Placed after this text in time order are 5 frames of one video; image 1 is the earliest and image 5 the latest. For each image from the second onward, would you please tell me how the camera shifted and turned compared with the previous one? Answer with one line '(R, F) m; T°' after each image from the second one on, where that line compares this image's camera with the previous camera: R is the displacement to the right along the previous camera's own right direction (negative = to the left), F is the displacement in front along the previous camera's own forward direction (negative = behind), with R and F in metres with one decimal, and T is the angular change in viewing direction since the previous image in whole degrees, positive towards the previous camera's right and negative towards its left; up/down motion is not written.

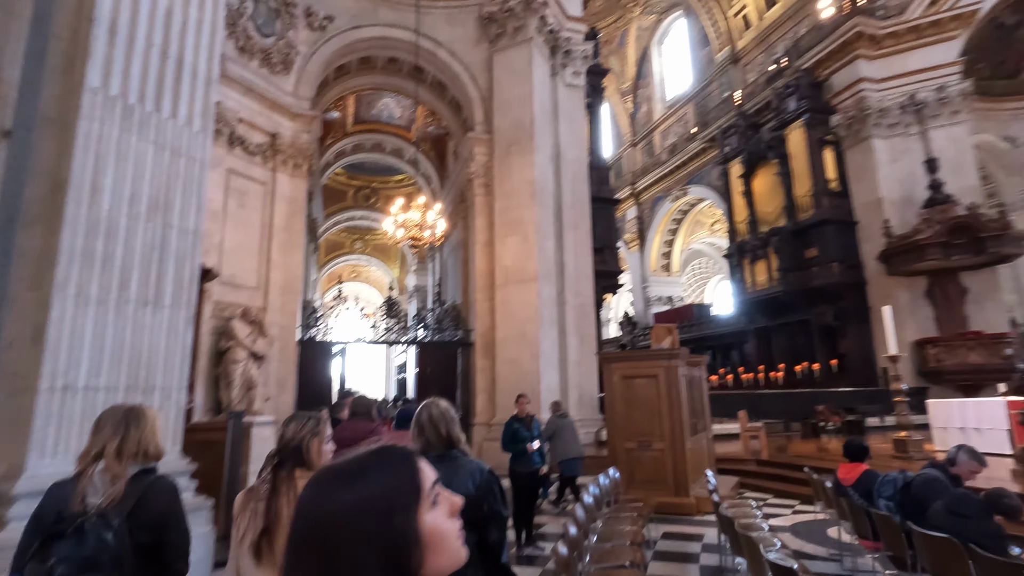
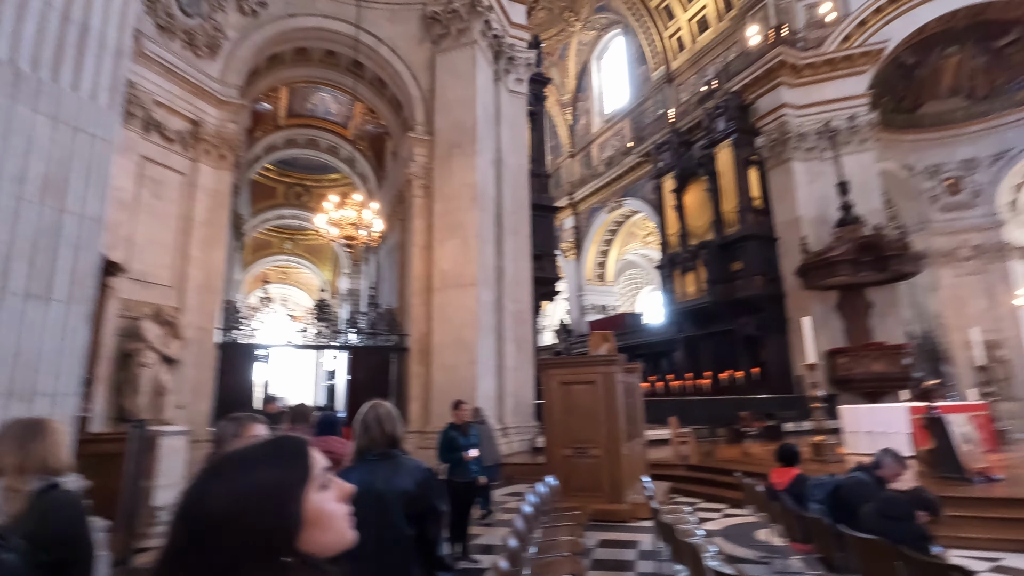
(0.0, +0.1) m; +7°
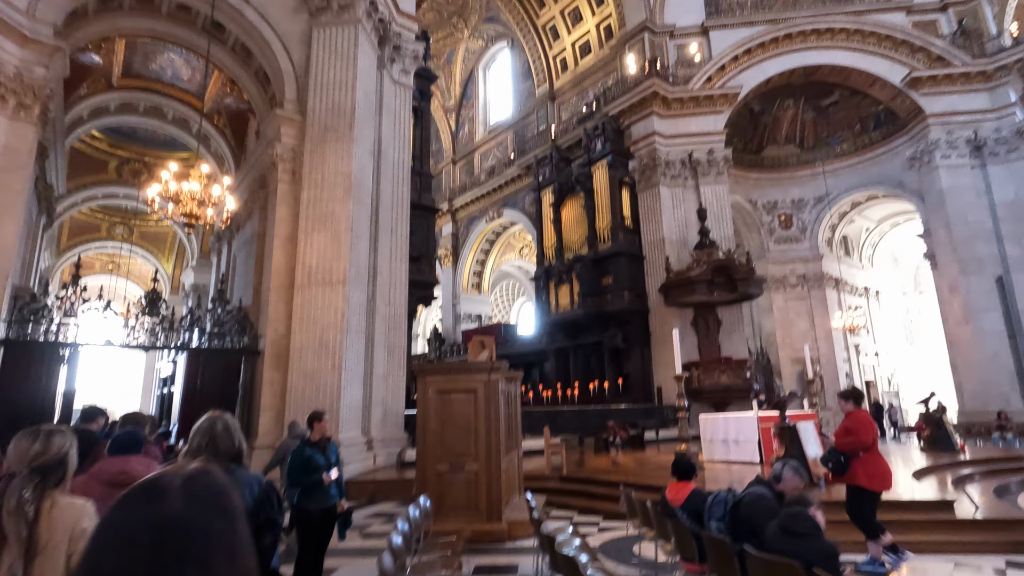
(0.0, +0.4) m; +13°
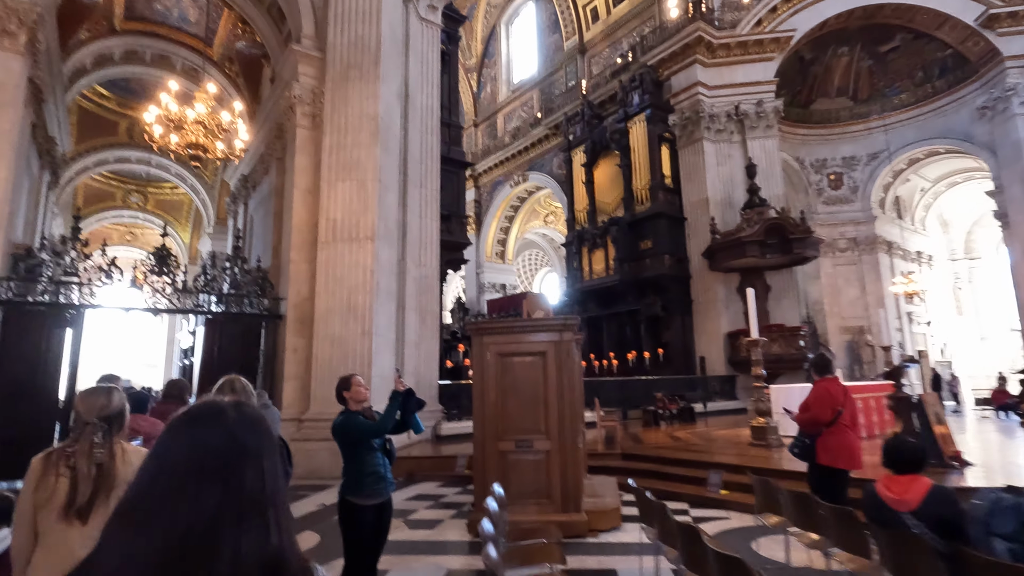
(-0.4, +0.8) m; -2°
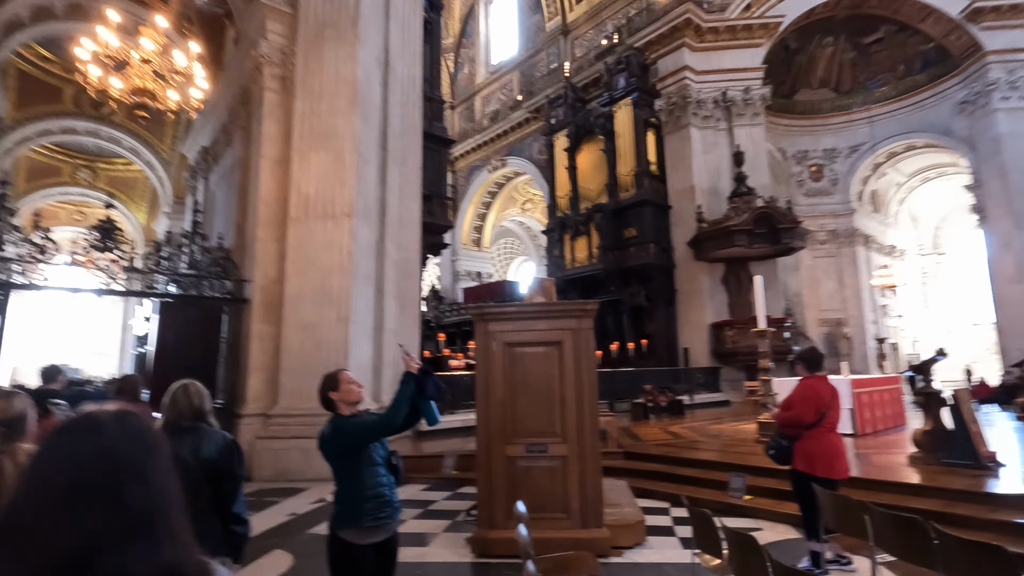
(-0.2, +0.5) m; +3°
